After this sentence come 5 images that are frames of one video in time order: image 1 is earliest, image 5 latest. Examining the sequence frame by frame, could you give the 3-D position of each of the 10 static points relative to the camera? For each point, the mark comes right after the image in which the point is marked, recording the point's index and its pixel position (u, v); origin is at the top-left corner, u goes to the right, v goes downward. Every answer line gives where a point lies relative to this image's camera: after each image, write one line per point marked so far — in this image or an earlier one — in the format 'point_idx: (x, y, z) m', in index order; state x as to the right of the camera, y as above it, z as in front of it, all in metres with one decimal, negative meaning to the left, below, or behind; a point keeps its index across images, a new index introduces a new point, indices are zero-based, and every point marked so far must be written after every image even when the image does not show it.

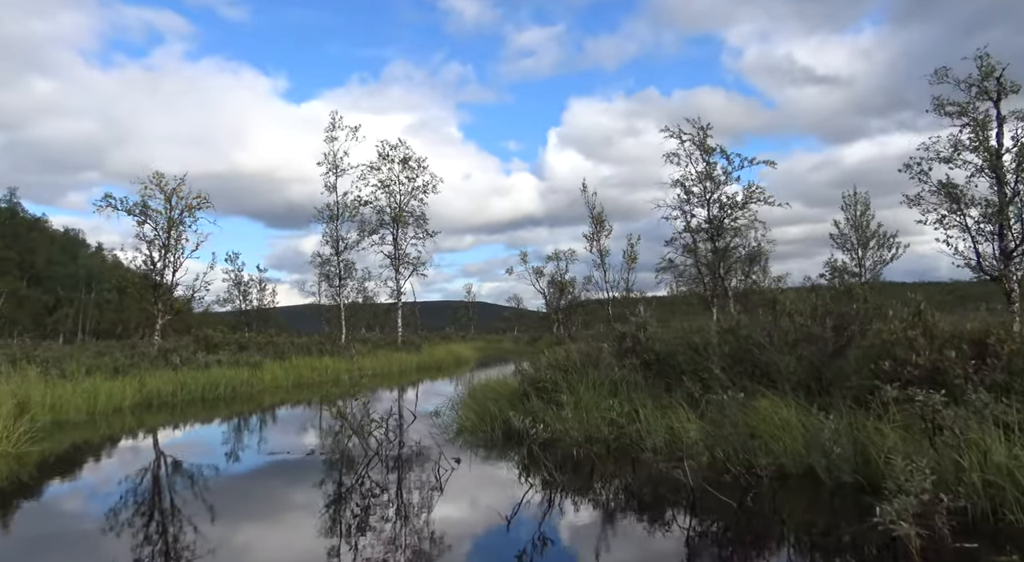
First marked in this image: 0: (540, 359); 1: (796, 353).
0: (+0.5, -1.4, +12.0) m
1: (+2.8, -0.7, +7.1) m
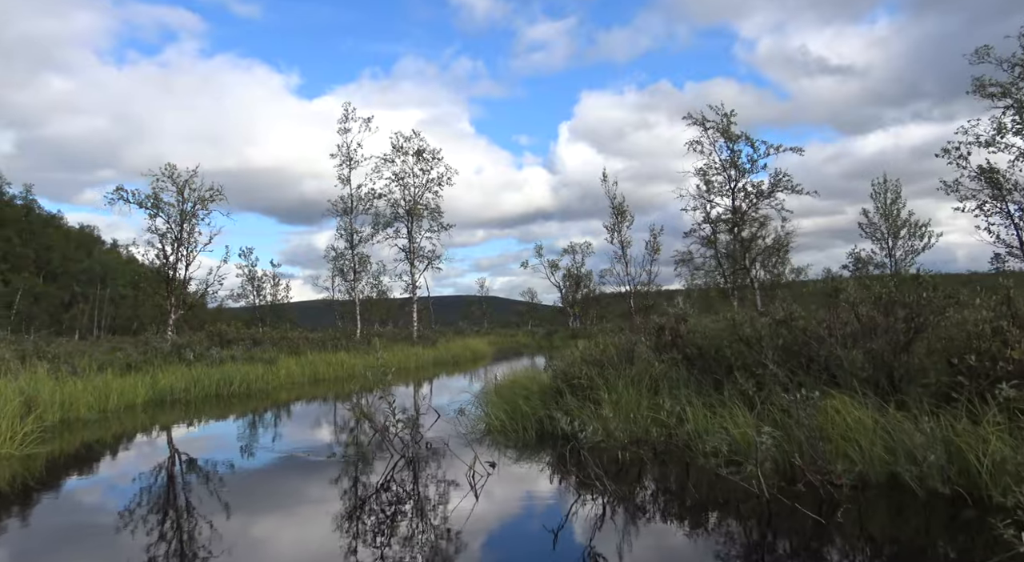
0: (+1.0, -1.2, +11.4) m
1: (+3.2, -0.6, +6.5) m
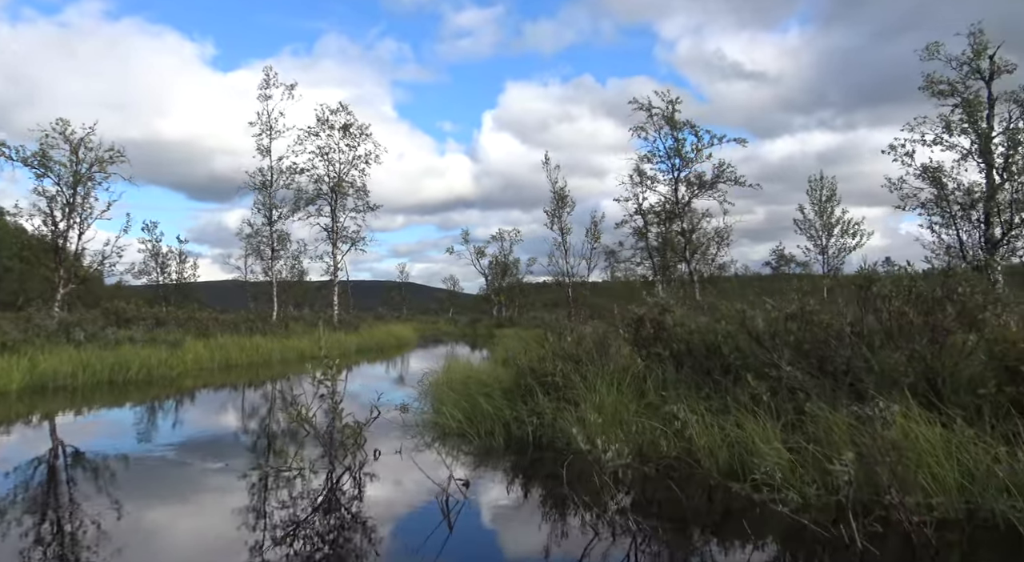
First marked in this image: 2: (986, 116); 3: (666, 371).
0: (+0.3, -1.0, +10.3) m
1: (+3.0, -0.5, +5.6) m
2: (+11.4, +3.9, +17.1) m
3: (+1.5, -0.9, +7.1) m
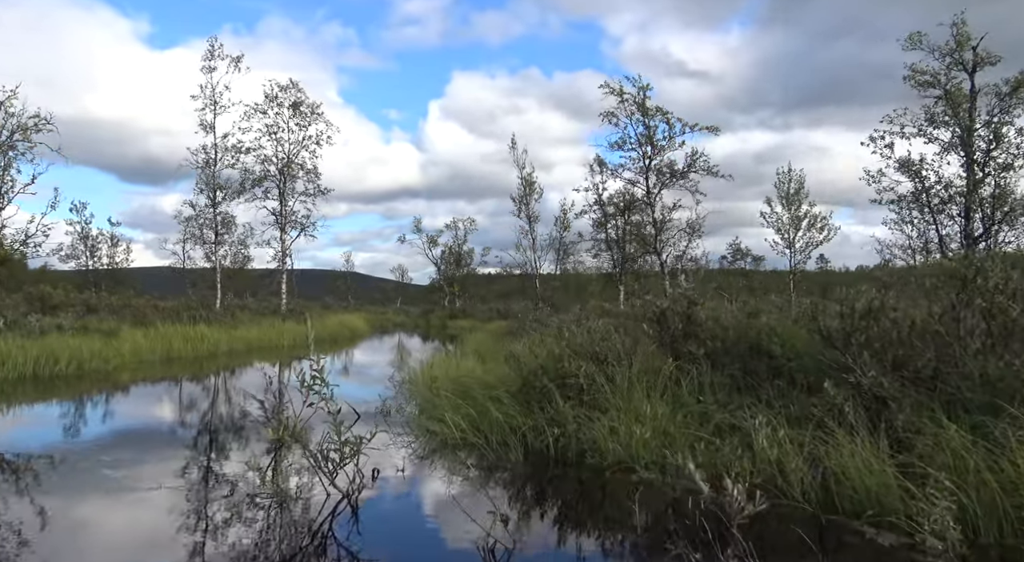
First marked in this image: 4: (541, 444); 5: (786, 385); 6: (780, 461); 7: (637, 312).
0: (+0.1, -0.8, +9.2) m
1: (+3.3, -0.4, +4.8) m
2: (+10.8, +4.0, +16.8) m
3: (+1.7, -0.8, +6.2) m
4: (+0.3, -1.4, +5.9) m
5: (+2.2, -0.8, +5.6) m
6: (+1.7, -1.1, +4.7) m
7: (+1.3, -0.3, +7.7) m
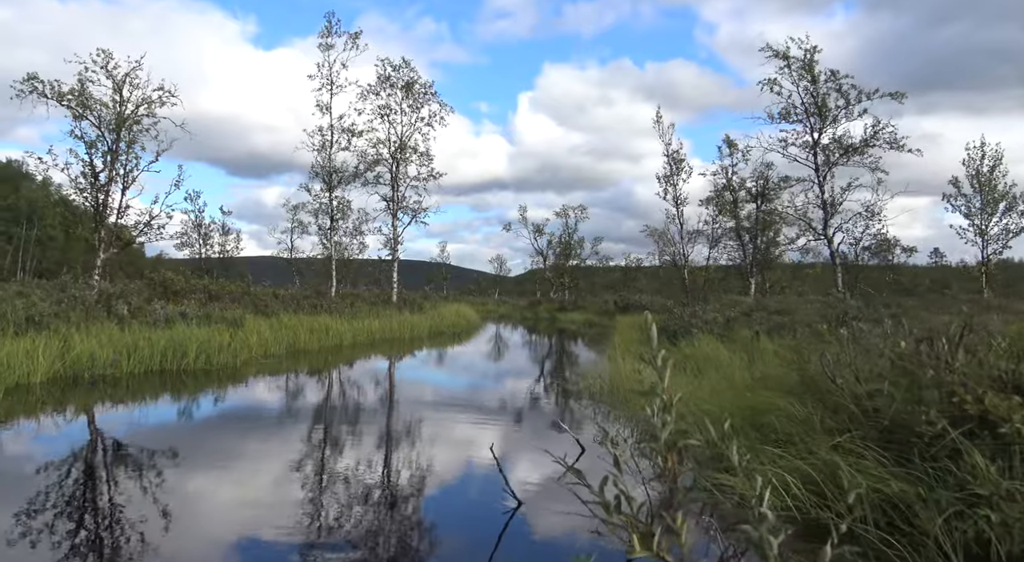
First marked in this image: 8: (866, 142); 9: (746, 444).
0: (+2.6, -0.7, +6.8) m
1: (+5.2, -0.4, +2.0) m
2: (+14.1, +4.1, +13.0) m
3: (+3.7, -0.7, +3.6) m
4: (+2.3, -1.3, +3.5) m
5: (+4.2, -0.7, +3.0) m
6: (+3.5, -1.0, +2.1) m
7: (+3.6, -0.2, +5.1) m
8: (+9.6, +3.8, +19.4) m
9: (+1.6, -1.0, +5.0) m
